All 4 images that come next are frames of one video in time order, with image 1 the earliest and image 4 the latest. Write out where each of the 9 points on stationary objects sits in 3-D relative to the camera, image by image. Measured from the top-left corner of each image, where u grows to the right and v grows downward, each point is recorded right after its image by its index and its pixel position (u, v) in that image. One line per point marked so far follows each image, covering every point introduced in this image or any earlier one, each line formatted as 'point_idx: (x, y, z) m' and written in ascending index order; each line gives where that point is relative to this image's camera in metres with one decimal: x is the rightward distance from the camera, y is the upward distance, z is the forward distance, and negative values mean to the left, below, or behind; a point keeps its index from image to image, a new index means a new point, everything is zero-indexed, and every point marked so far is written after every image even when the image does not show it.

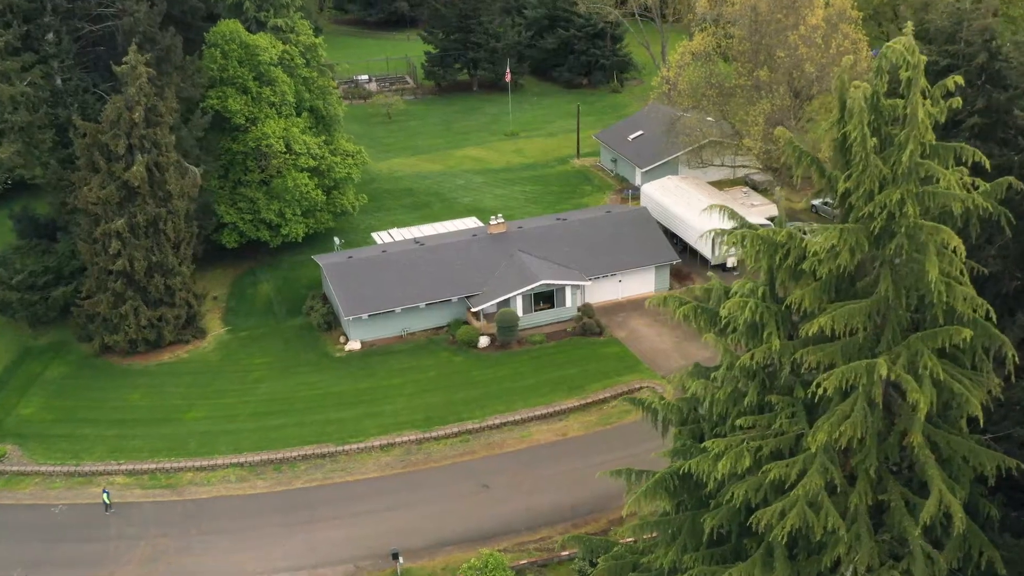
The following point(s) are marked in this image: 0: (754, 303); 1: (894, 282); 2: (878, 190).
0: (+4.3, -0.3, +16.1) m
1: (+6.4, +0.1, +15.3) m
2: (+6.1, +1.6, +15.1) m
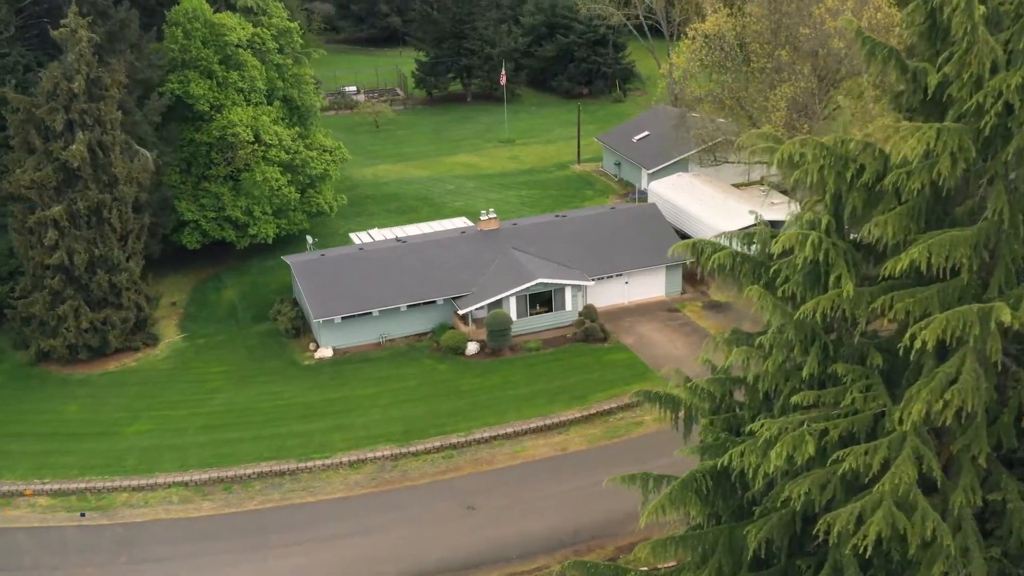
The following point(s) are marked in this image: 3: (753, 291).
0: (+4.0, +0.7, +12.1) m
1: (+6.2, +1.1, +11.3) m
2: (+5.8, +2.6, +11.2) m
3: (+3.5, 0.0, +13.1) m
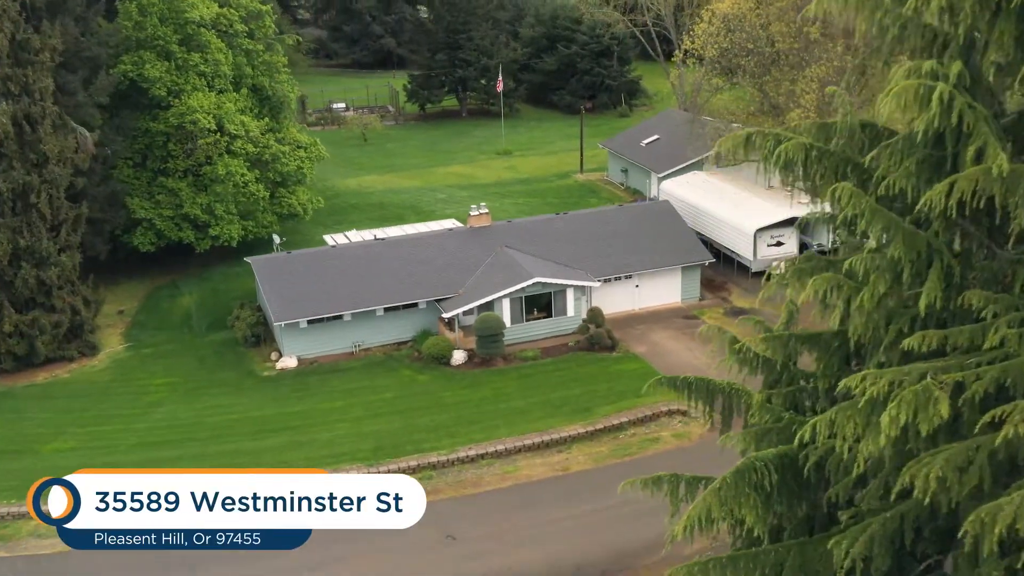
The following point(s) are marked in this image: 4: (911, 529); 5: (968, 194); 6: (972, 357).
0: (+3.8, +1.8, +8.0) m
1: (+5.9, +2.2, +7.3) m
2: (+5.6, +3.7, +7.2) m
3: (+3.2, +1.0, +8.9) m
4: (+4.0, -2.4, +9.1) m
5: (+3.9, +0.8, +7.9) m
6: (+4.2, -0.6, +8.3) m
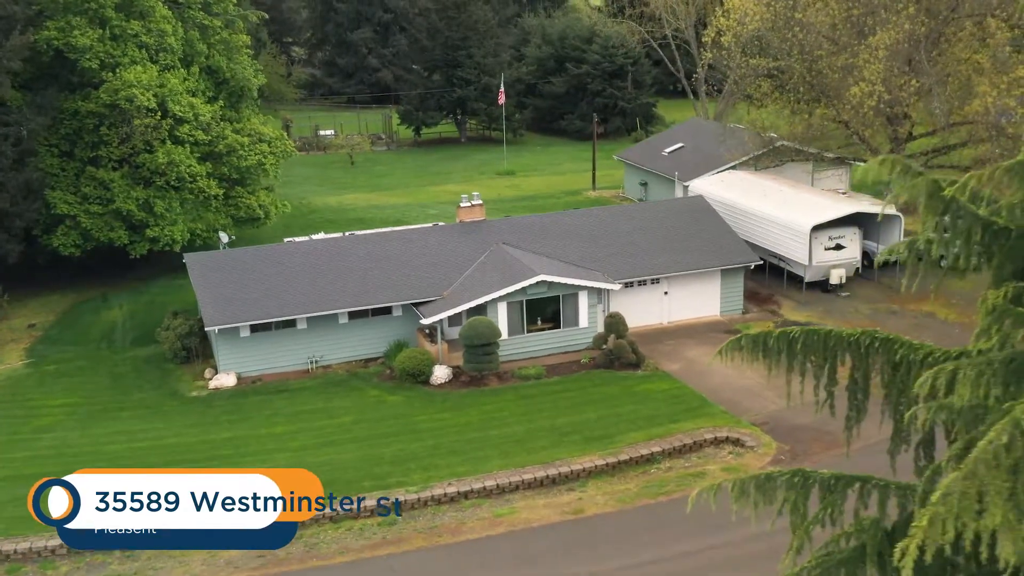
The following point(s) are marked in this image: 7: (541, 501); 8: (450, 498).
0: (+3.6, +3.3, +2.6) m
1: (+5.7, +3.7, +1.9) m
2: (+5.4, +5.3, +2.0) m
3: (+3.1, +2.4, +3.5) m
4: (+3.8, -1.0, +3.3) m
5: (+3.8, +2.3, +2.5) m
6: (+4.0, +0.8, +2.7) m
7: (+0.5, -3.6, +15.6) m
8: (-1.1, -3.6, +15.6) m
